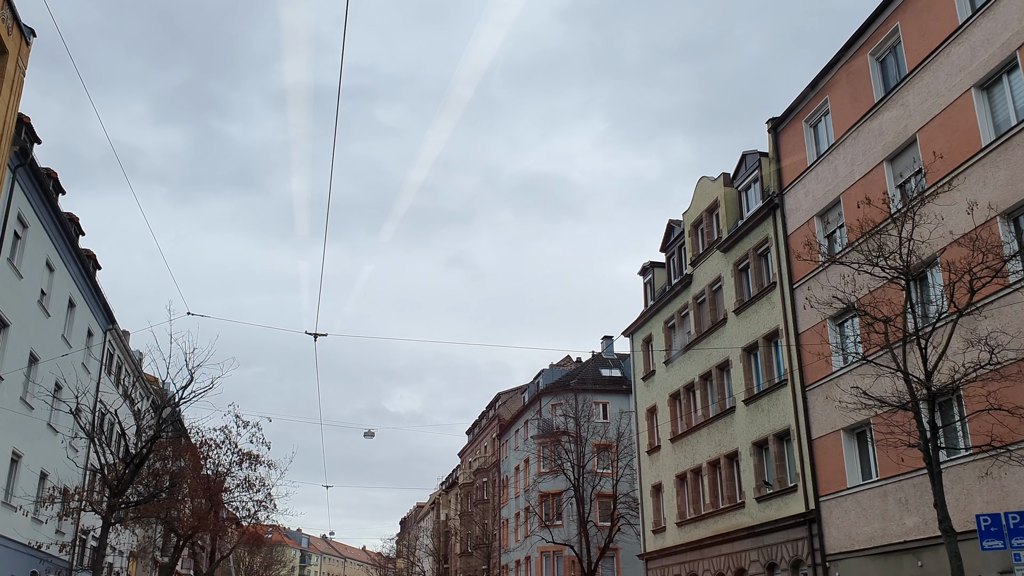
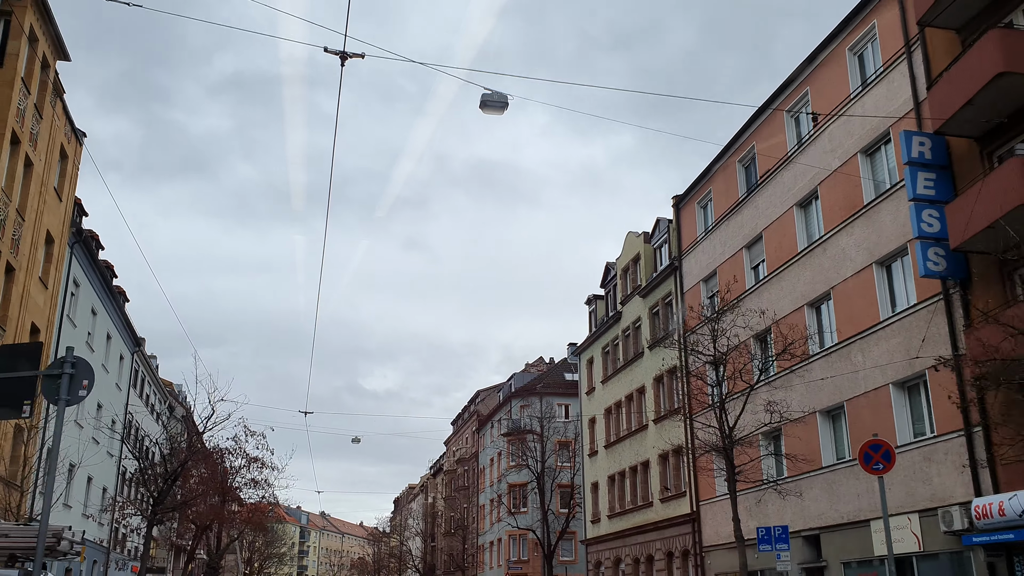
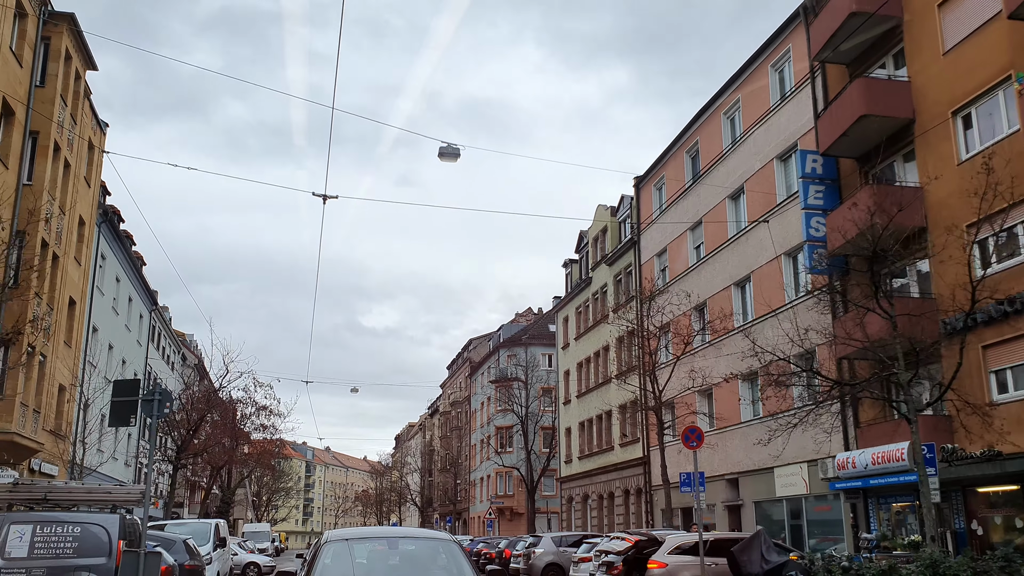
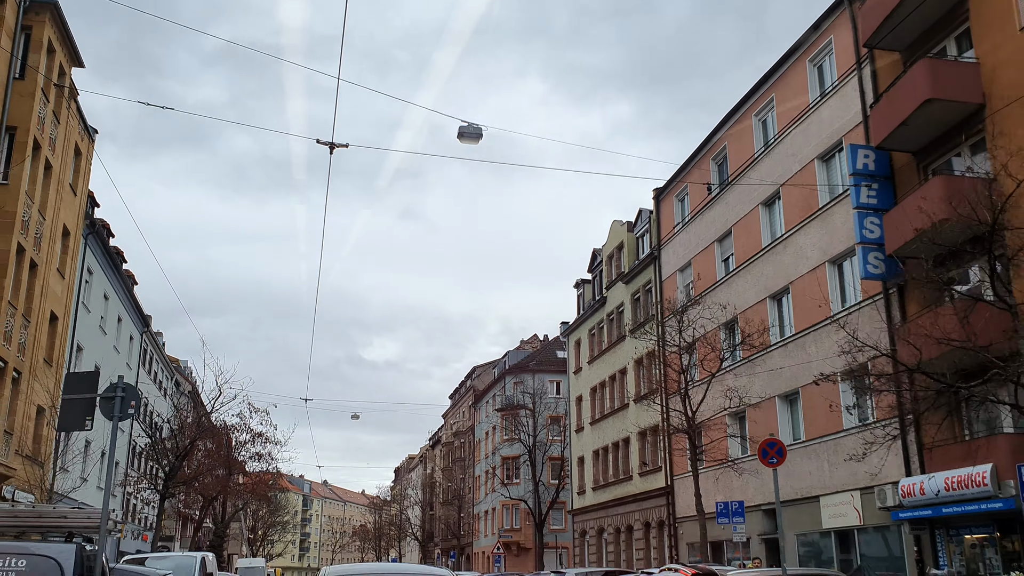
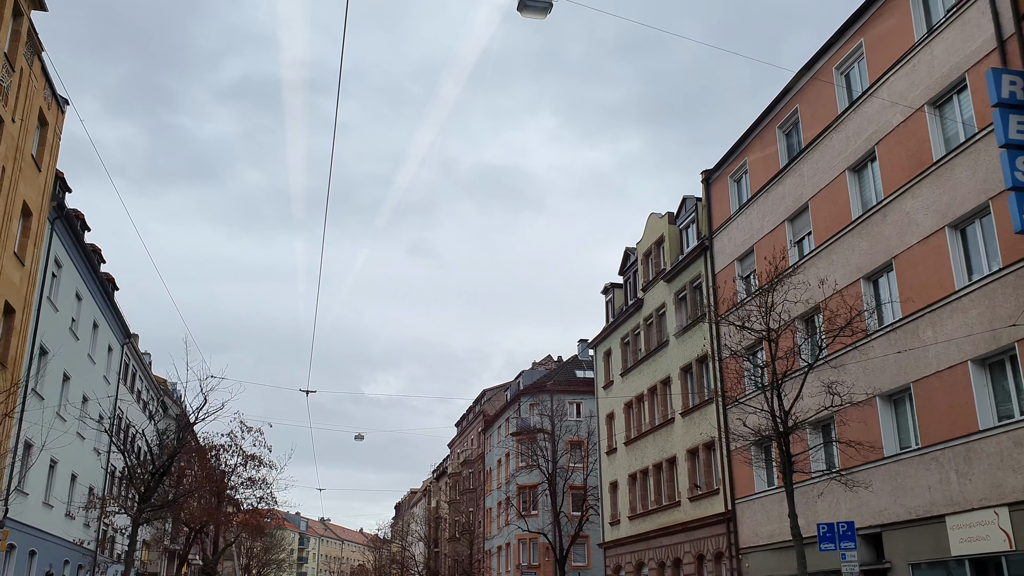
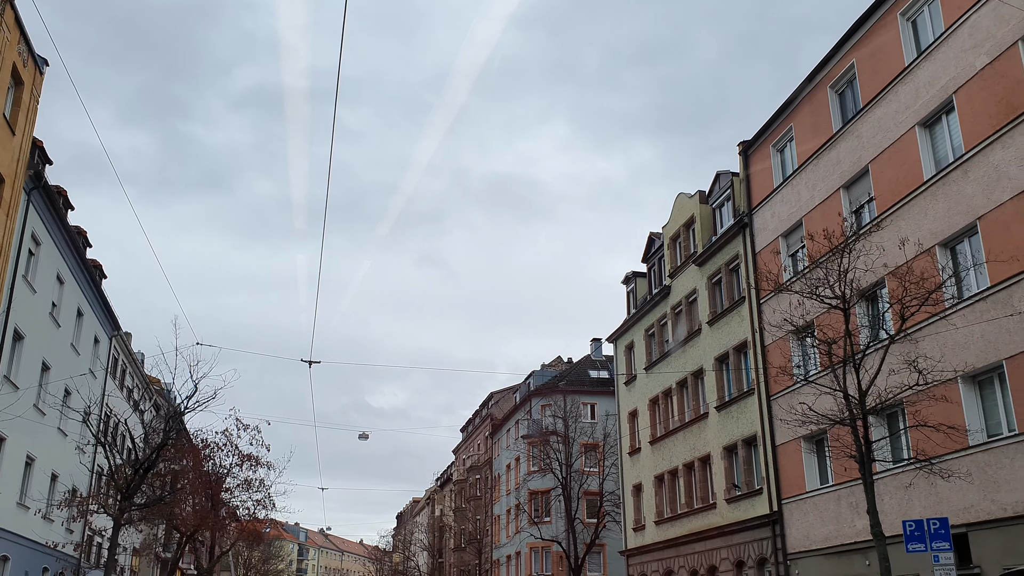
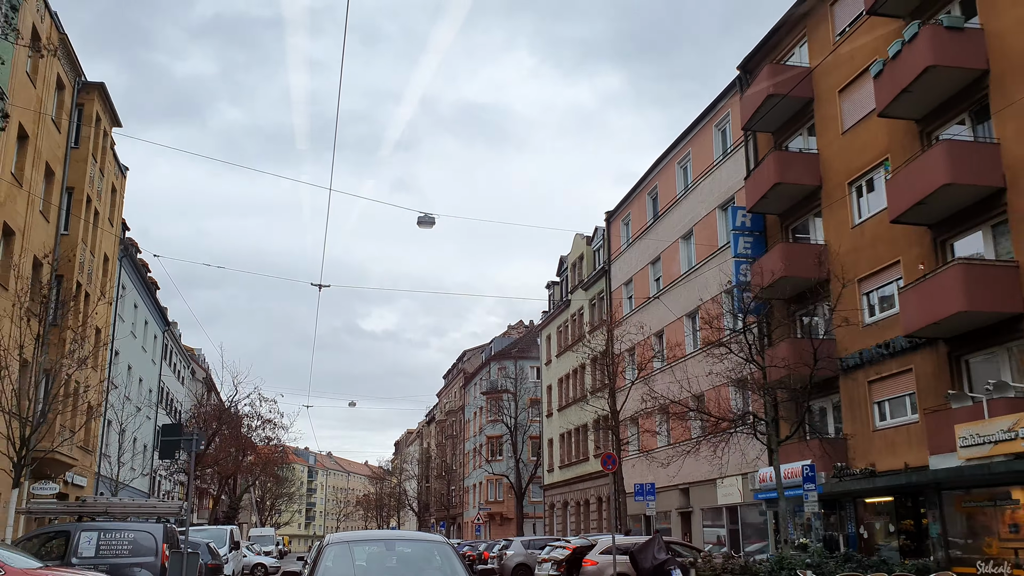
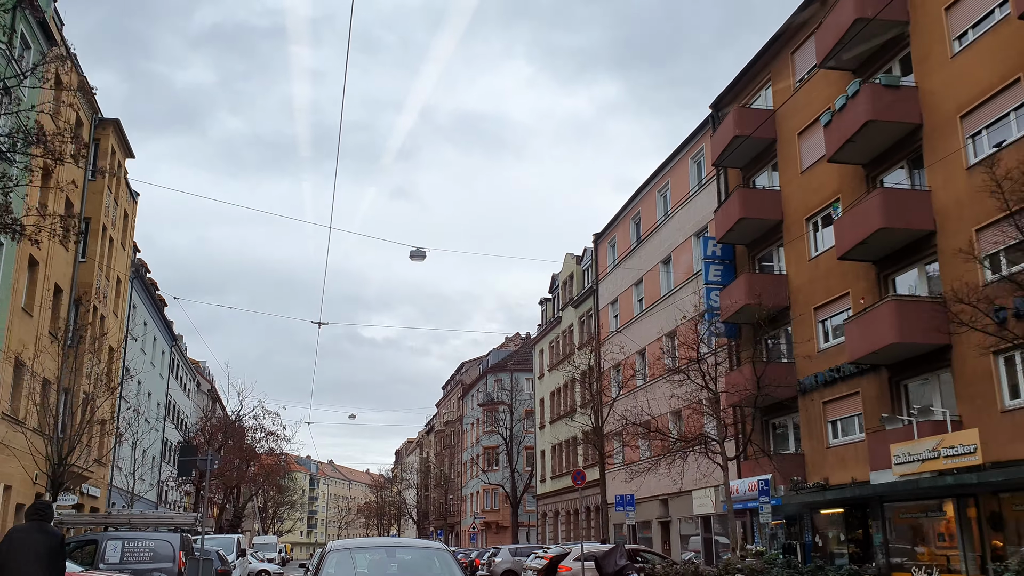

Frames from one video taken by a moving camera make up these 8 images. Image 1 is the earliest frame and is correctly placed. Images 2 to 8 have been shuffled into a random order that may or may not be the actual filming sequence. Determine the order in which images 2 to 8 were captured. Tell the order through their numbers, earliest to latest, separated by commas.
6, 5, 2, 4, 3, 7, 8
